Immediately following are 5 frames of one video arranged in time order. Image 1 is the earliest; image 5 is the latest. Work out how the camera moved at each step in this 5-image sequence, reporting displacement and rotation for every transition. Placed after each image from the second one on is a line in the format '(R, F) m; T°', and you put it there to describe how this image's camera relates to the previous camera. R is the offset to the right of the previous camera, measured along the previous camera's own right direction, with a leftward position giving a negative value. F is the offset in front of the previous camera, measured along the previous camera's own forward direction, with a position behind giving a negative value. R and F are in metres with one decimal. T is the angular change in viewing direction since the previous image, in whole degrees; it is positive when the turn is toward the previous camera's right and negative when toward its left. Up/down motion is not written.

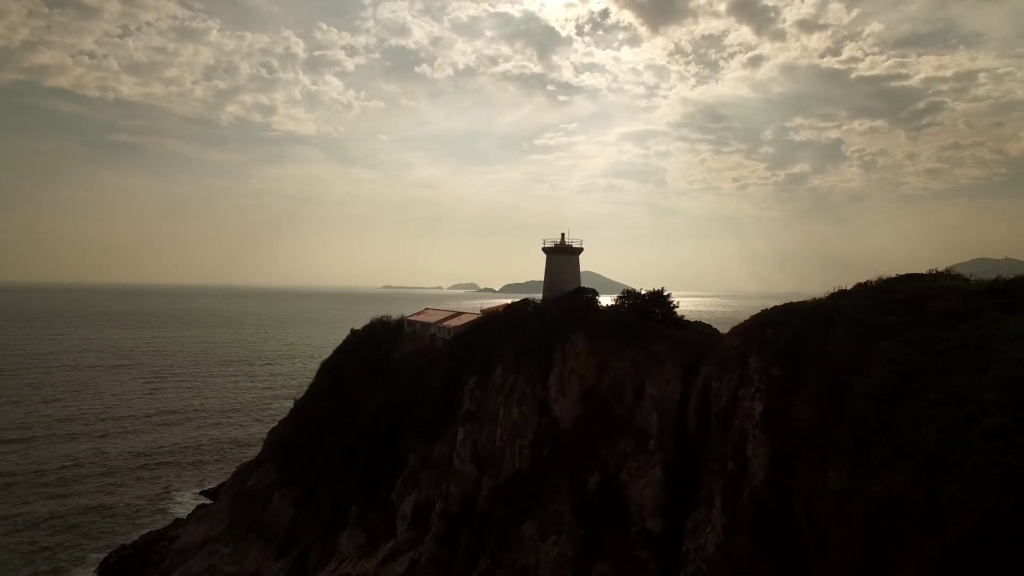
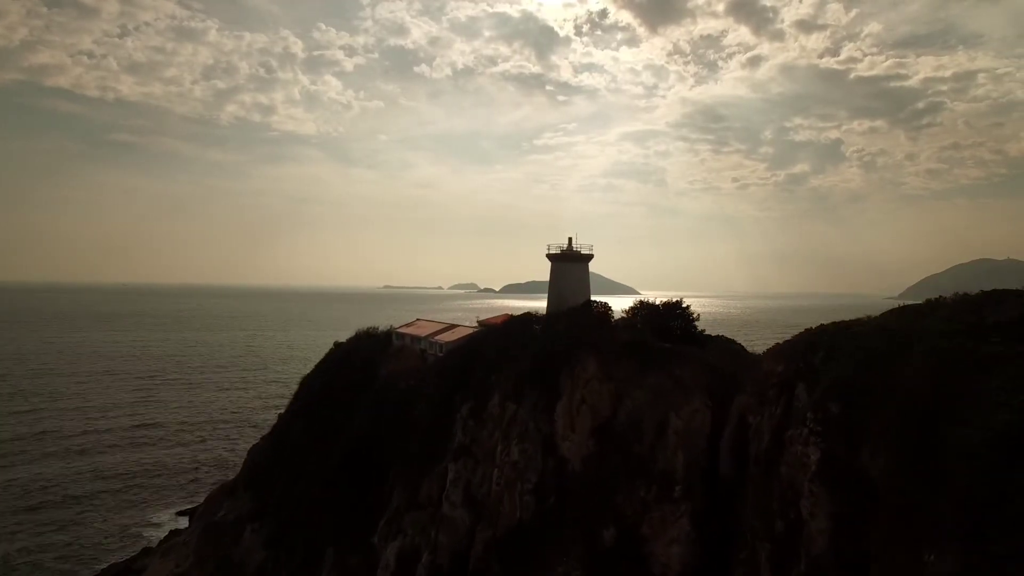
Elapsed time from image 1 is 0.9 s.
(-0.1, +1.6) m; 0°
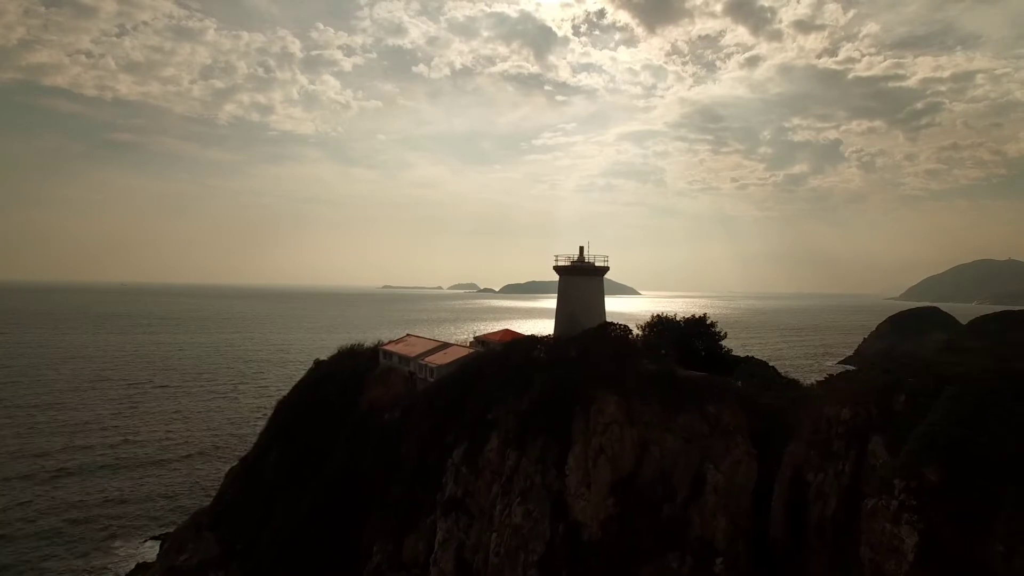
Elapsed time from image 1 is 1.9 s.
(-1.3, +0.3) m; 0°
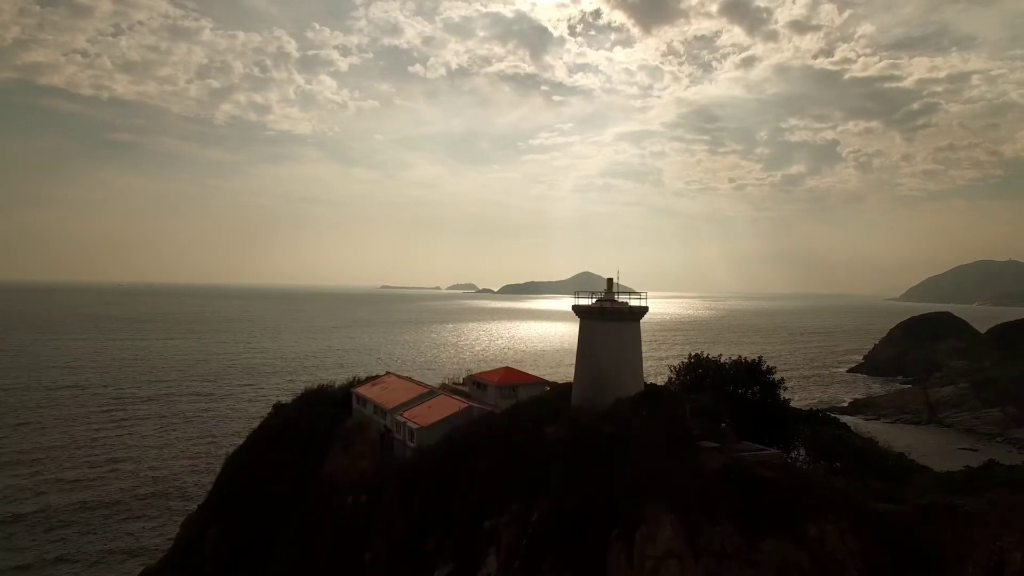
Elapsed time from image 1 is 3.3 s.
(-1.9, -0.1) m; 0°
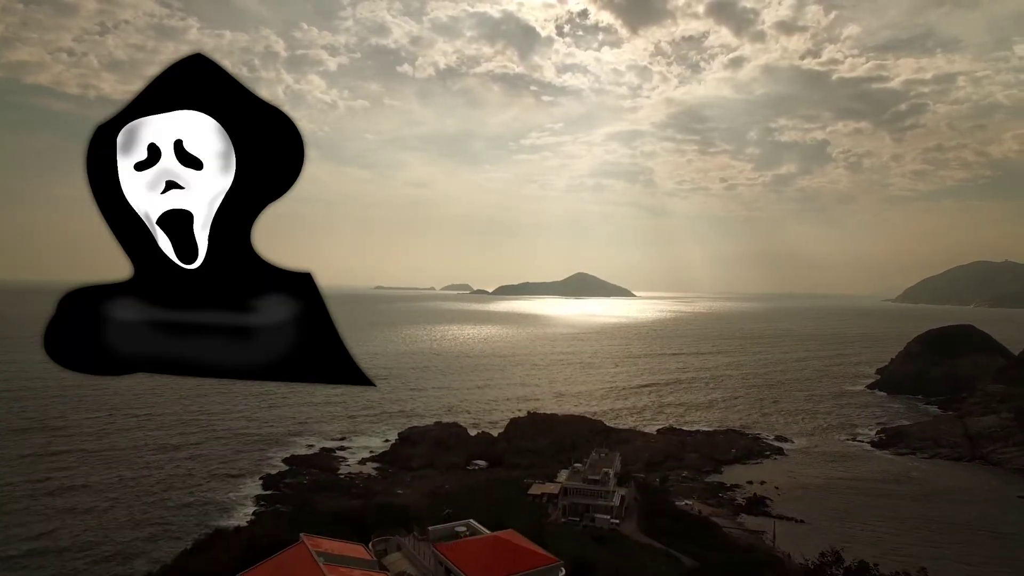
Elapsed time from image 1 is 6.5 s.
(-4.2, +0.3) m; +1°
